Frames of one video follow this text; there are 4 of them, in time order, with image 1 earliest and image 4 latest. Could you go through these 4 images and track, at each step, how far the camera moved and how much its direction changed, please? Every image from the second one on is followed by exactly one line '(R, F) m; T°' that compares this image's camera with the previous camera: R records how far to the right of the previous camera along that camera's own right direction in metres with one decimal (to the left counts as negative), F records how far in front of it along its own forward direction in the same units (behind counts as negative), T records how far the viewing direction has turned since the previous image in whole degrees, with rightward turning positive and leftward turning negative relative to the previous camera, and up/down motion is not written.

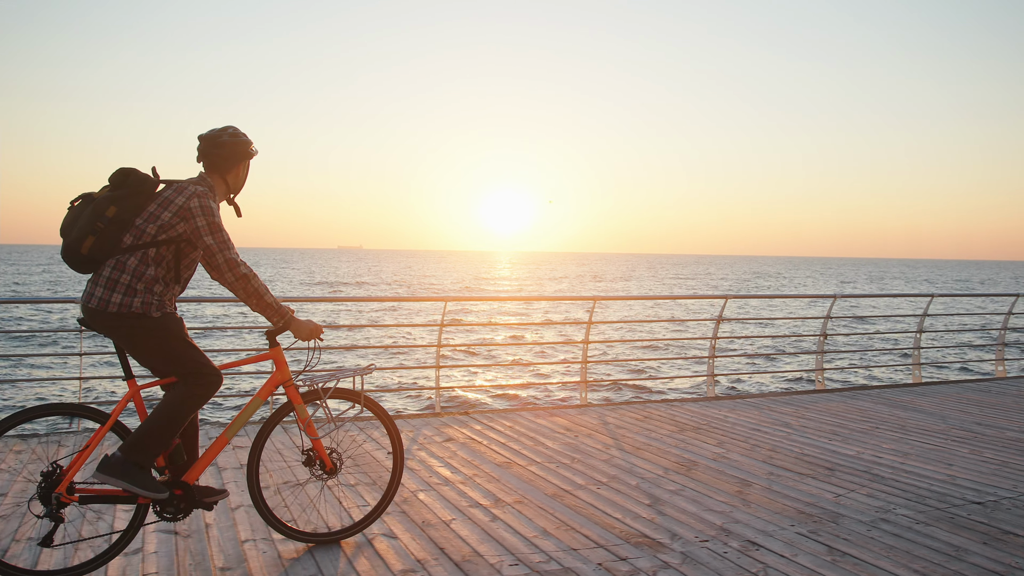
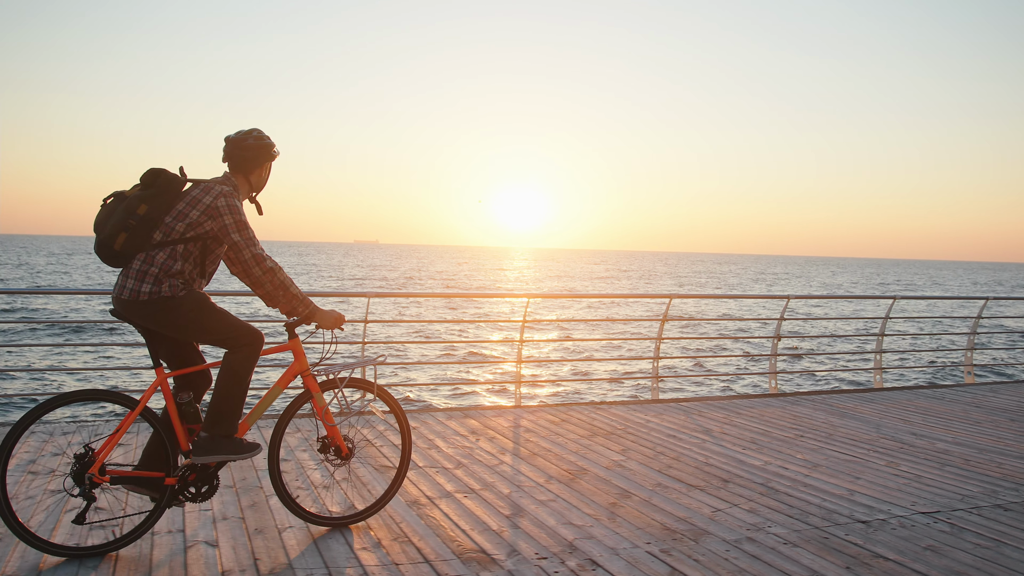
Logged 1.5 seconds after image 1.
(+0.9, +0.3) m; -2°
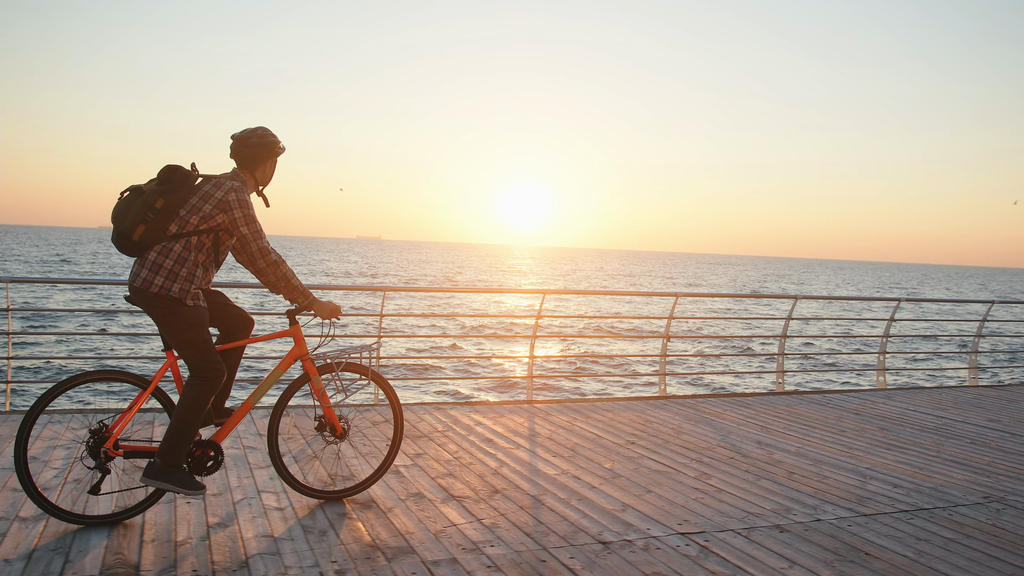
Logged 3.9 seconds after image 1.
(+1.4, +0.4) m; -1°
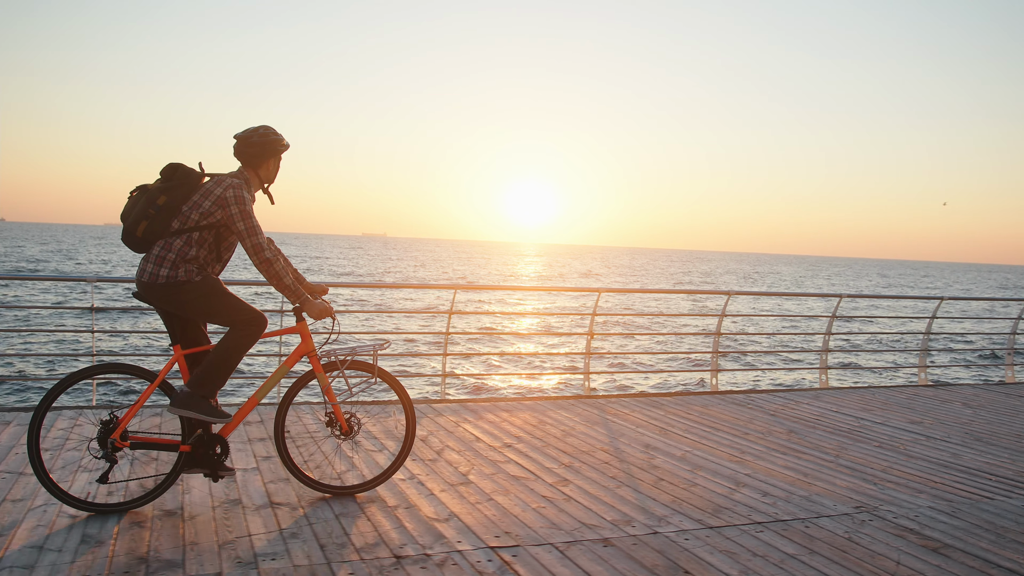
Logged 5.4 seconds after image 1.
(+0.9, +0.3) m; -1°
